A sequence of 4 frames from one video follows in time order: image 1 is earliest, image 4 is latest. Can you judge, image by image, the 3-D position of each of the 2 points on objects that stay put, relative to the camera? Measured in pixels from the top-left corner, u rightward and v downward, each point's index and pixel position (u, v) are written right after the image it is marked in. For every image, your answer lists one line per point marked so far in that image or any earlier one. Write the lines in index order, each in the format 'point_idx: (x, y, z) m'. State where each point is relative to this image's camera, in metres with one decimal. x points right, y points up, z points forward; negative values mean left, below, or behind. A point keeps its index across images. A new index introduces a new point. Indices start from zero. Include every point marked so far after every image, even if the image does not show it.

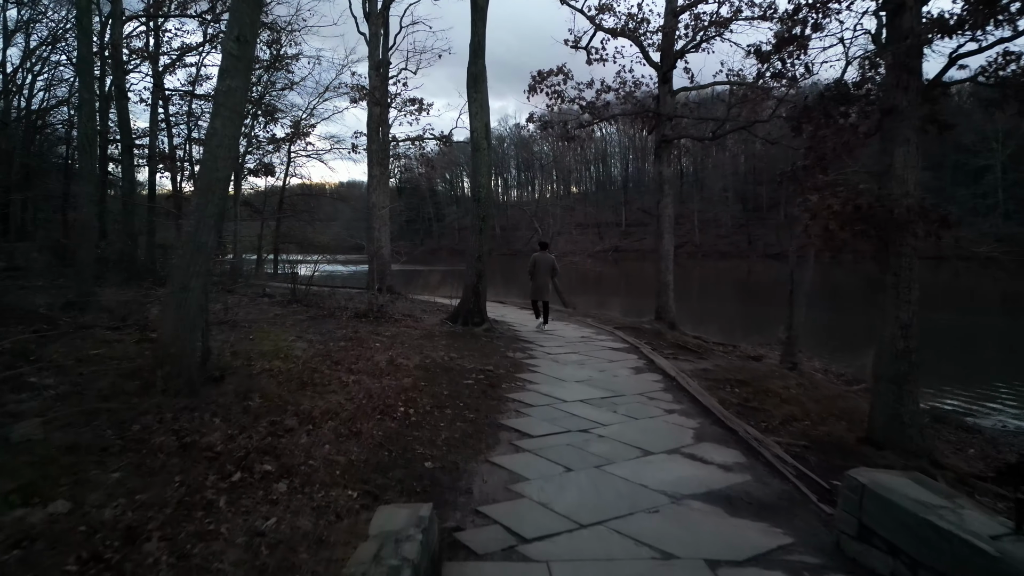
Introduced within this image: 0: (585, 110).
0: (+1.4, +3.5, +14.5) m
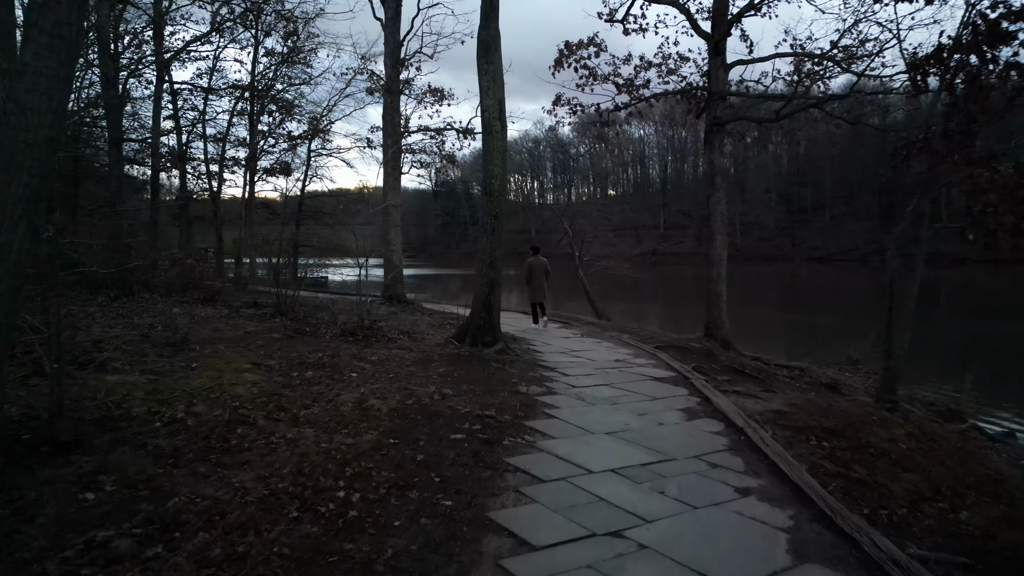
0: (+1.8, +3.3, +12.4) m
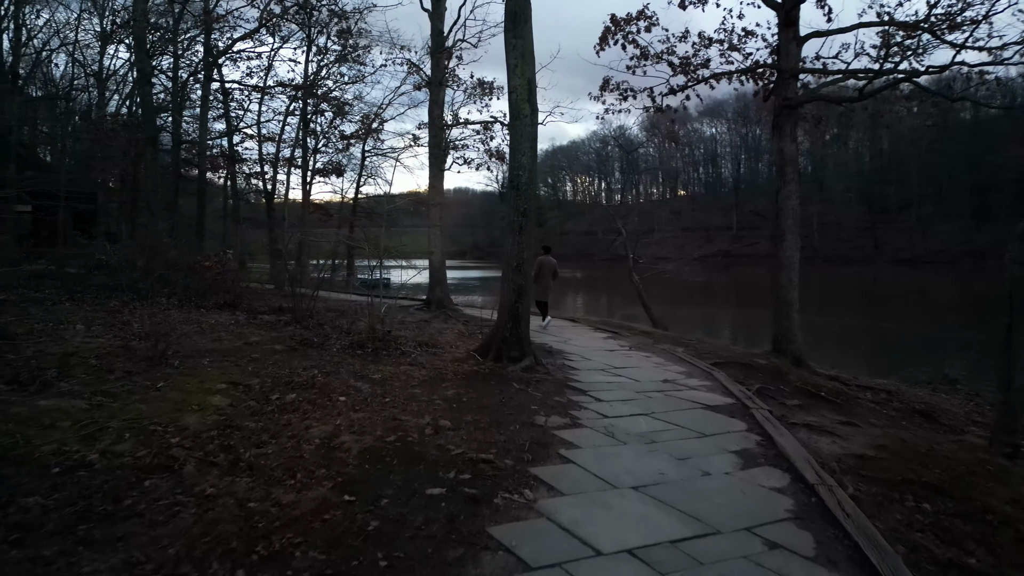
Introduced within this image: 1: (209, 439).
0: (+2.4, +3.2, +11.0) m
1: (-1.9, -1.0, +4.8) m
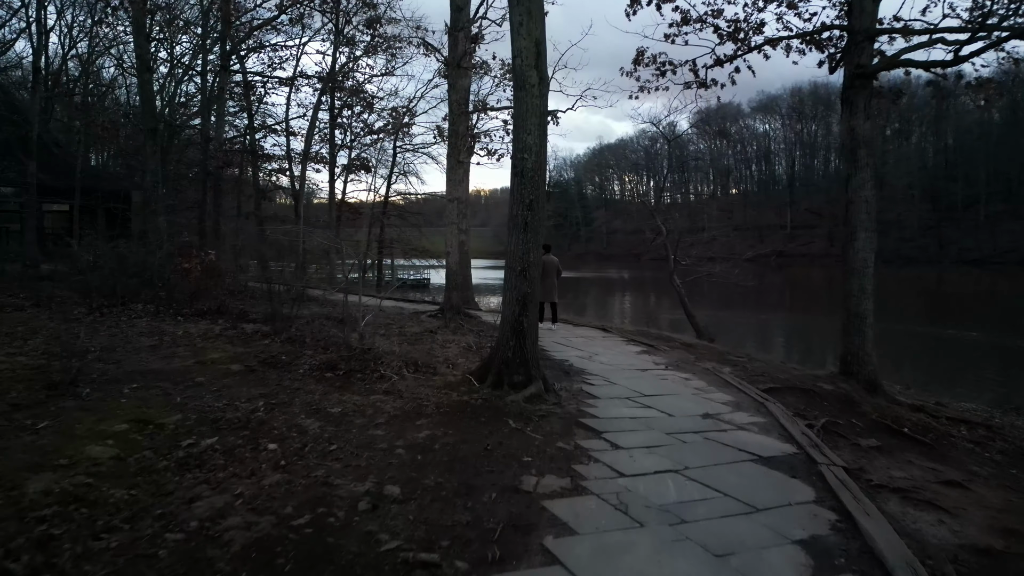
0: (+2.7, +3.1, +9.3) m
1: (-2.1, -1.1, +3.3) m
